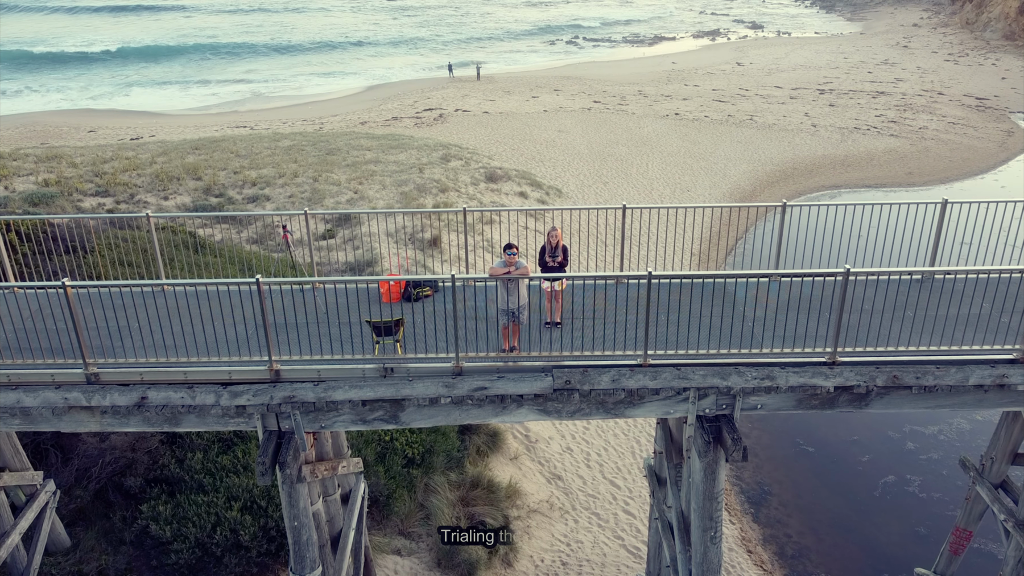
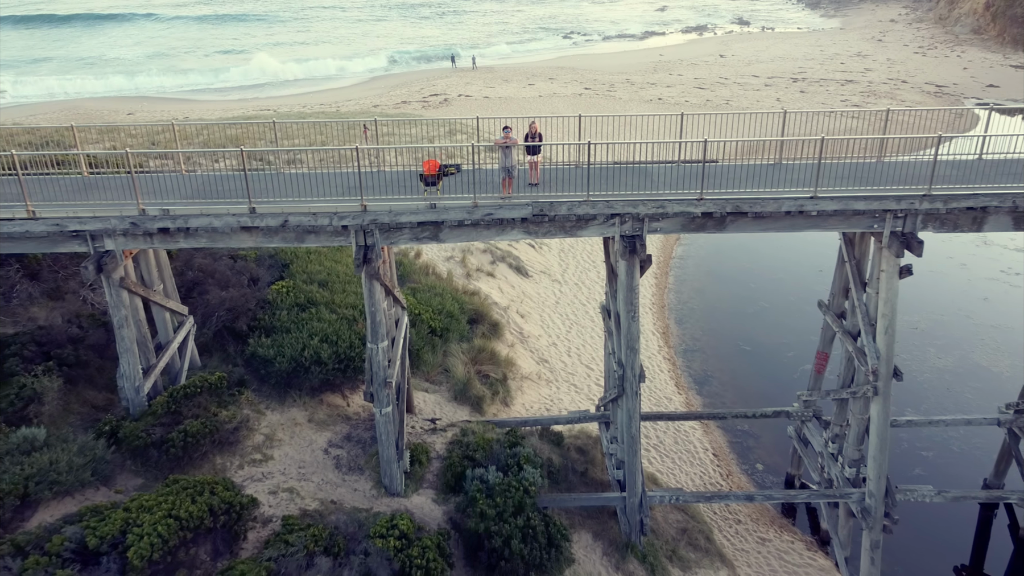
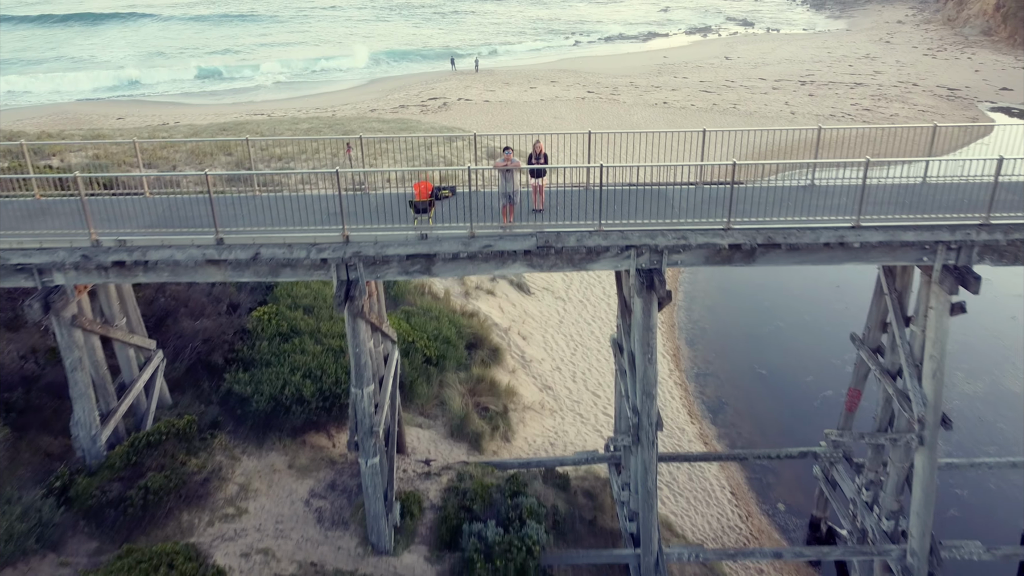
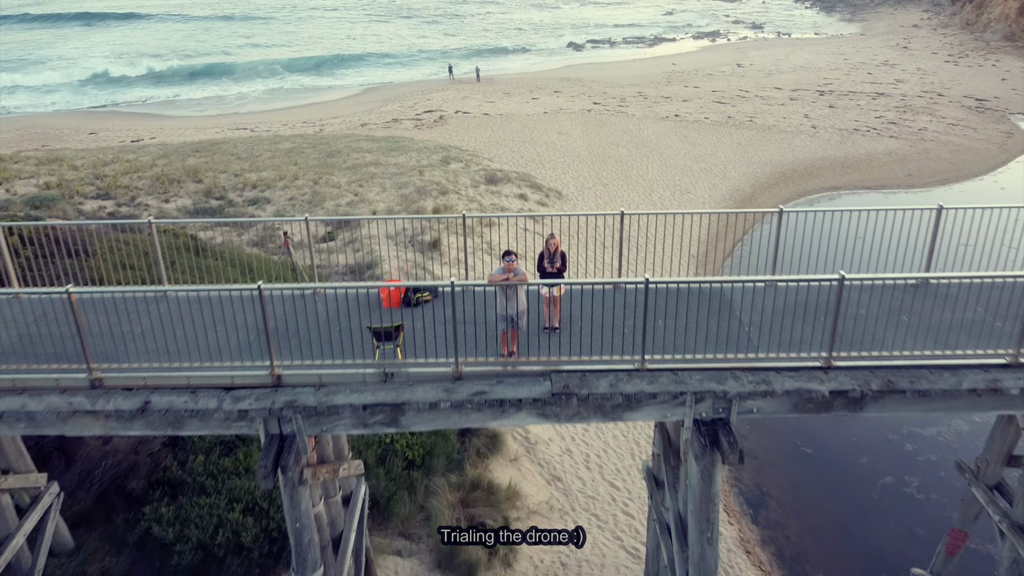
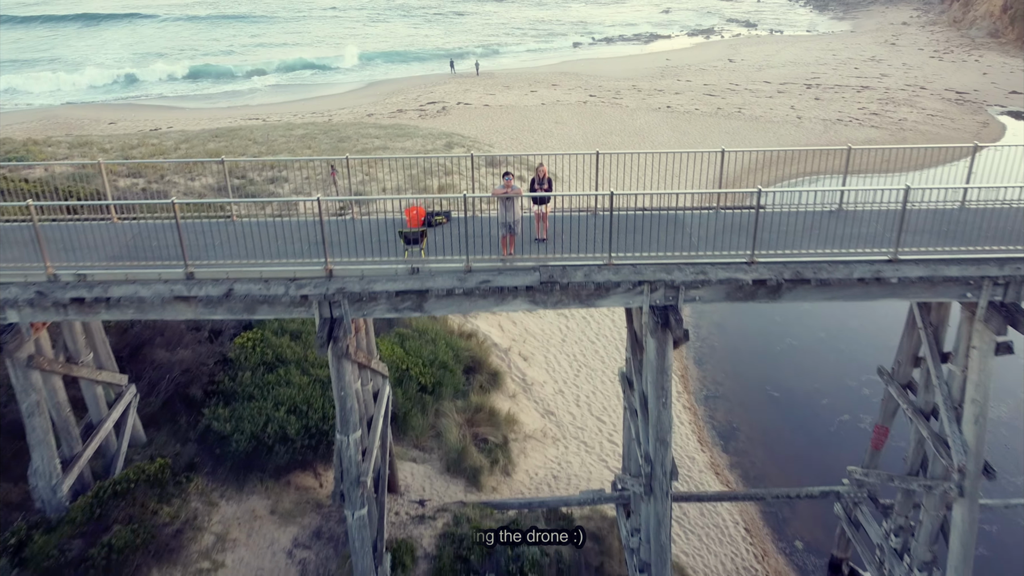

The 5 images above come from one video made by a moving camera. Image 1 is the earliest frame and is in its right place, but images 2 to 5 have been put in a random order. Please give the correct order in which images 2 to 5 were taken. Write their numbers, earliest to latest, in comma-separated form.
4, 5, 3, 2
